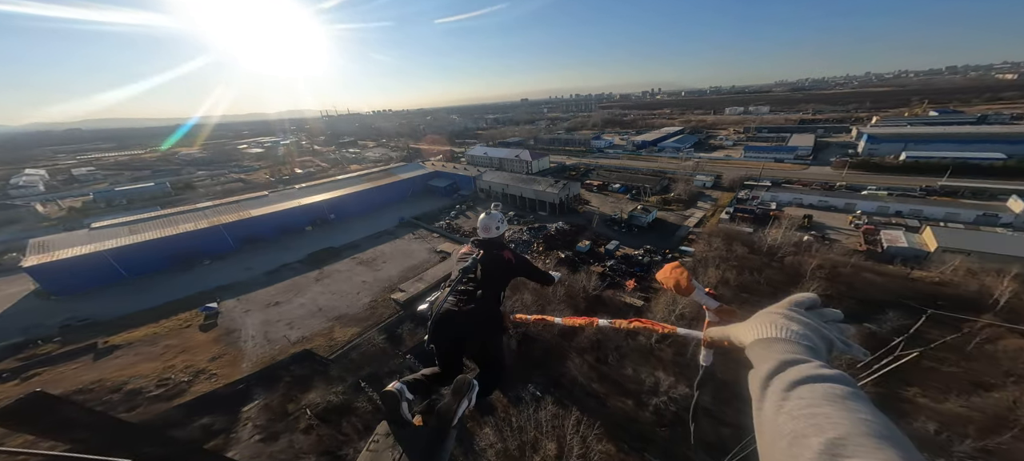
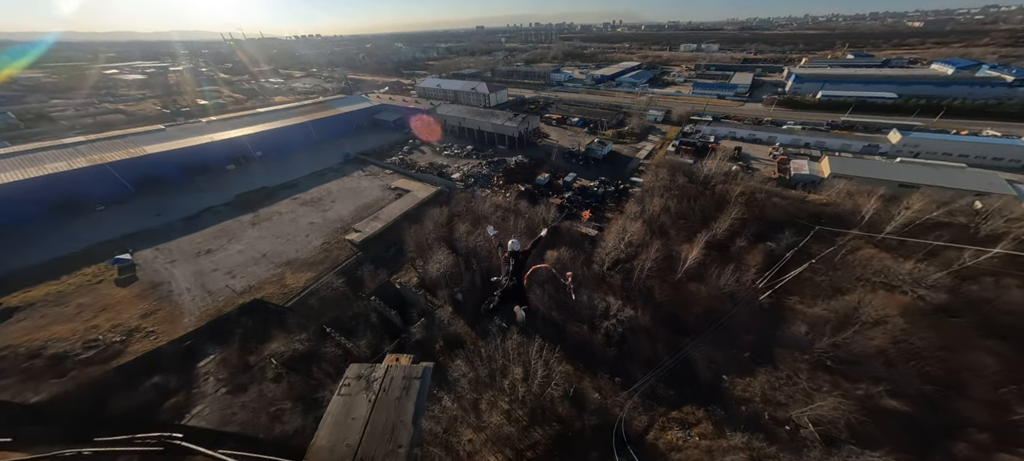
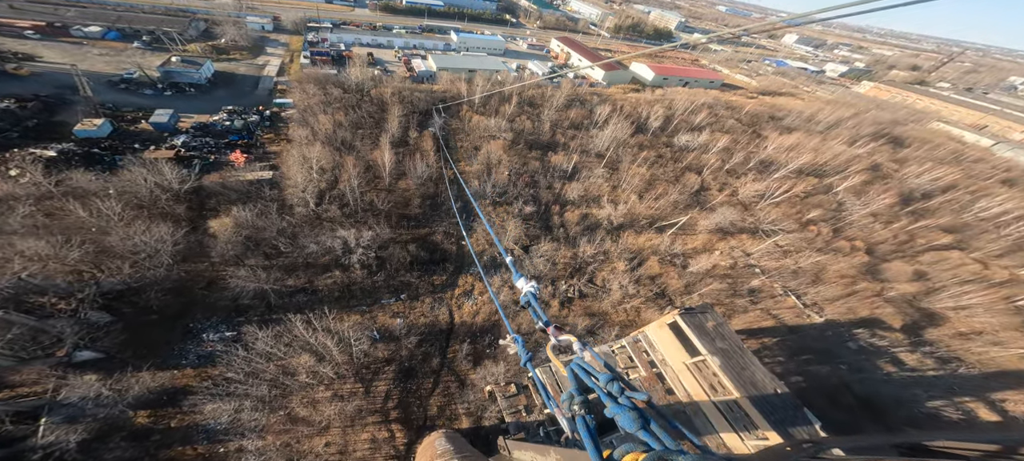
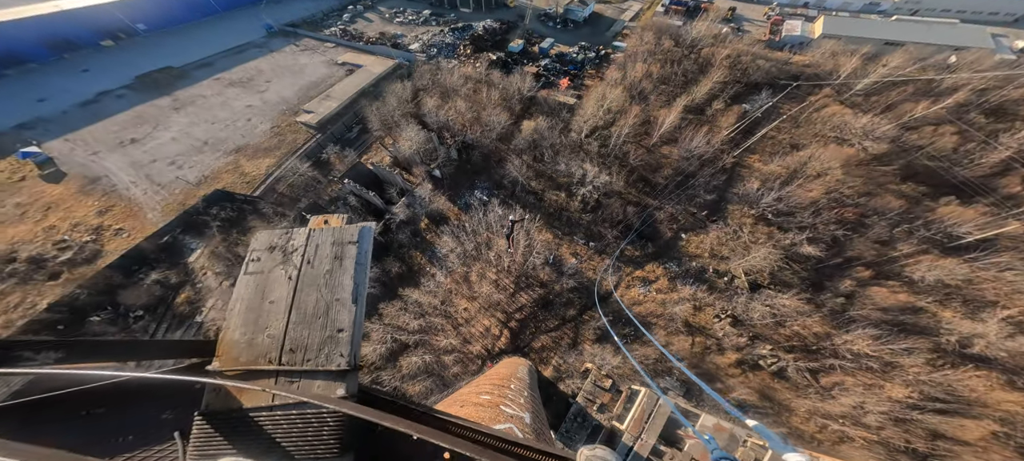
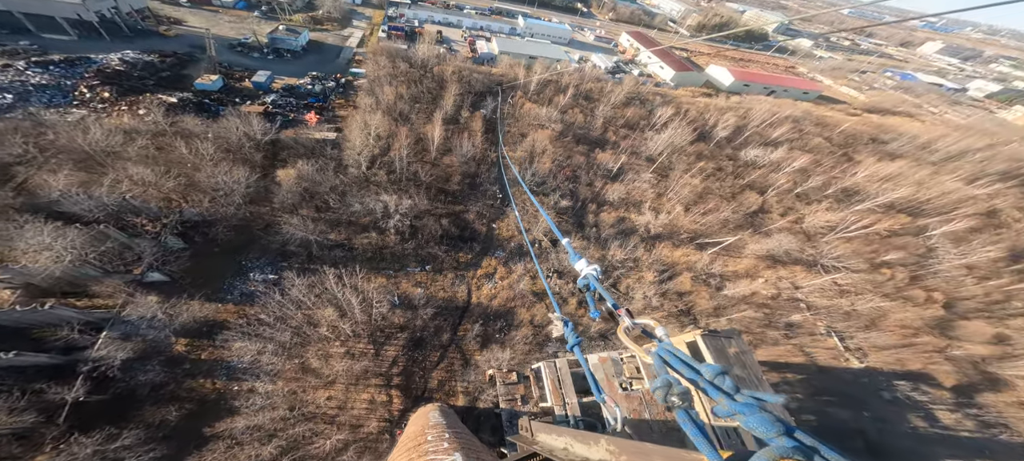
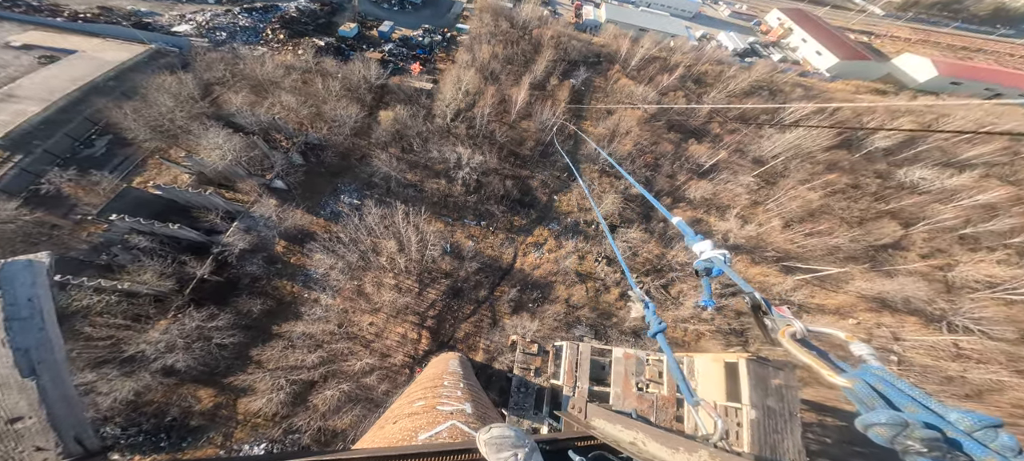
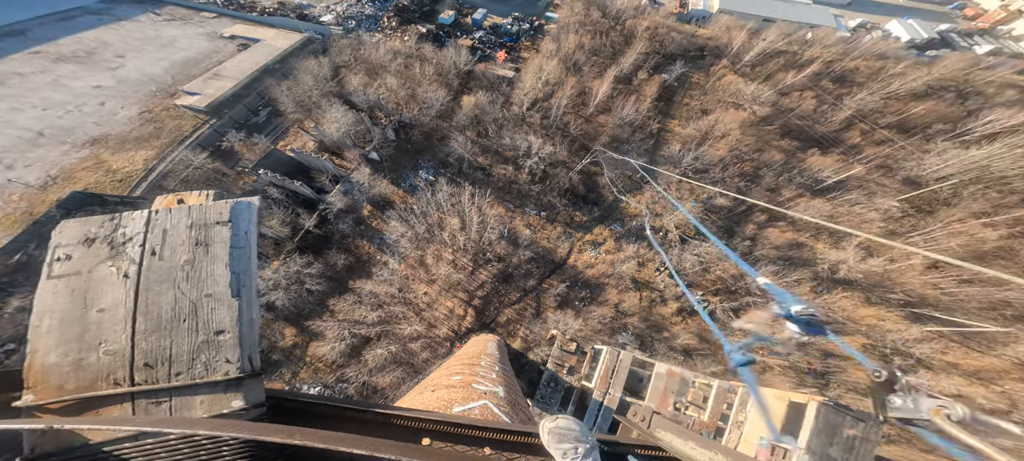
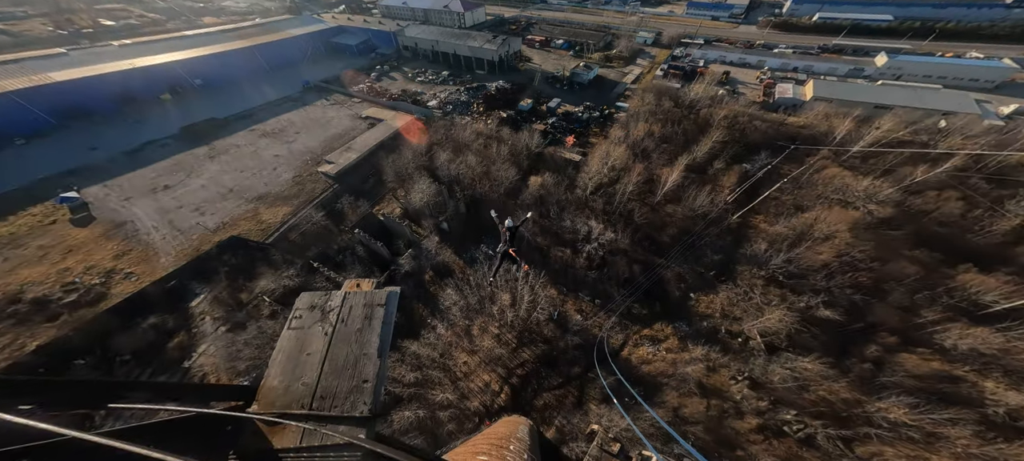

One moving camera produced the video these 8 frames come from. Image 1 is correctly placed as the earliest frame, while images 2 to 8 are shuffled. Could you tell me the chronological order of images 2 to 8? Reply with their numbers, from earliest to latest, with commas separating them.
2, 8, 4, 7, 6, 5, 3
